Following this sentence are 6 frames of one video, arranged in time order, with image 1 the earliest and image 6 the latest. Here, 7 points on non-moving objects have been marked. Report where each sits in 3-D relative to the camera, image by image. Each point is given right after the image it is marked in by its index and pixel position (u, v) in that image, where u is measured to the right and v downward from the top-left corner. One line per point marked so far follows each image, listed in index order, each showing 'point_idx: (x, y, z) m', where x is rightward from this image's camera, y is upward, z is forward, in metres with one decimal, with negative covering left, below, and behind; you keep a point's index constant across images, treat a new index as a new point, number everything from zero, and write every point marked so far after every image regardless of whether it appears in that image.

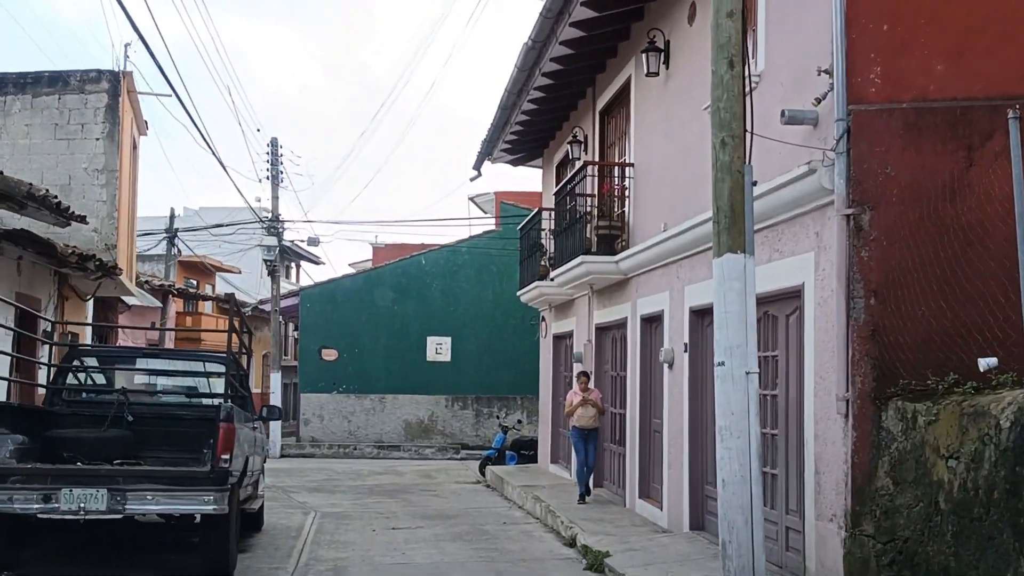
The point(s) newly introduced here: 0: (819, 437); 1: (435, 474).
0: (+1.6, -0.8, +6.3) m
1: (-1.2, -2.9, +19.0) m
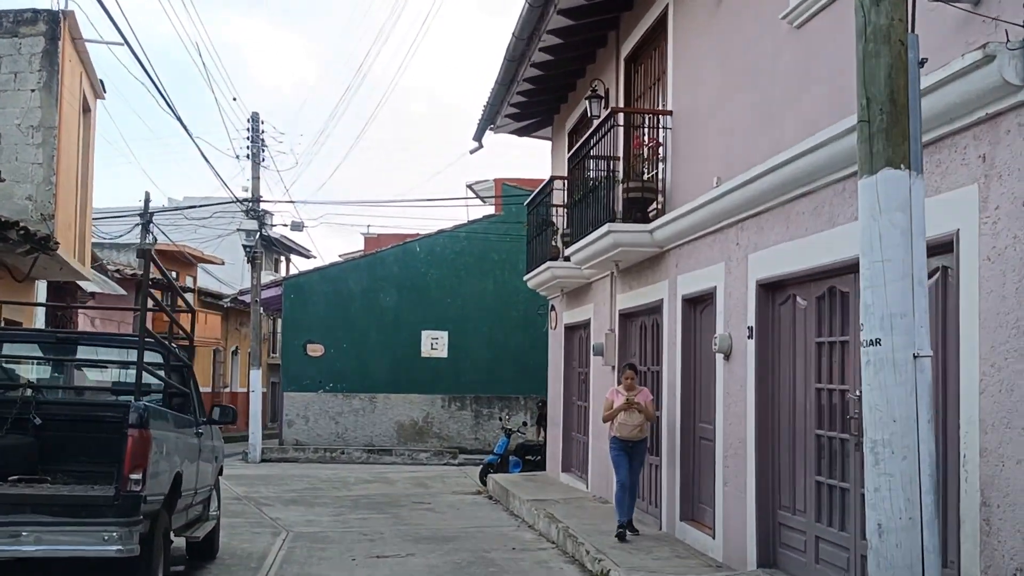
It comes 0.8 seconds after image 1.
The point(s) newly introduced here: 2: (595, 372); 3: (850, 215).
0: (+1.7, -0.6, +4.3) m
1: (-1.1, -2.7, +17.0) m
2: (+0.8, -0.8, +11.9) m
3: (+1.6, +0.3, +5.7) m
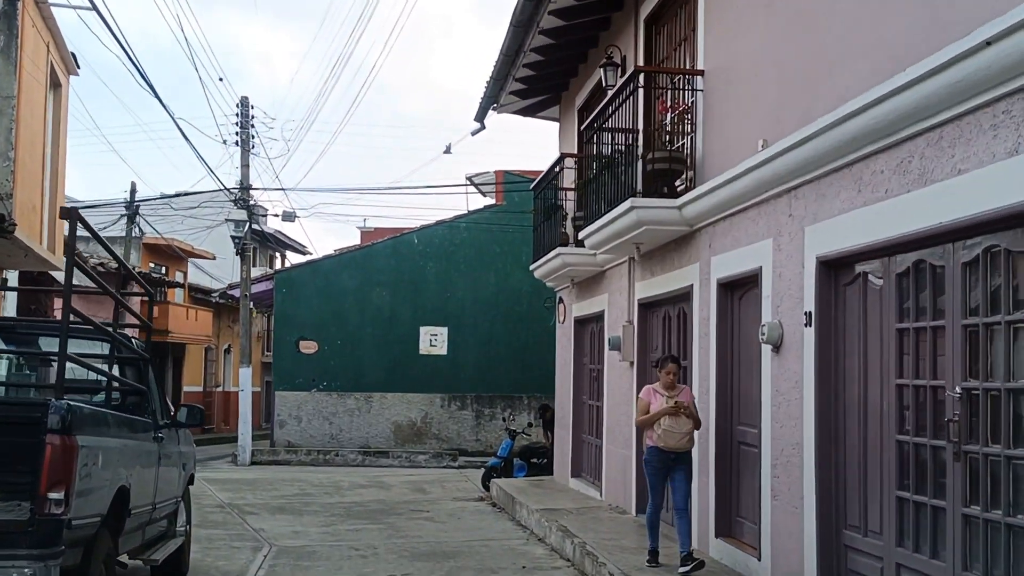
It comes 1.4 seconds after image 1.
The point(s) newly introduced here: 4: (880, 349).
0: (+1.7, -0.5, +3.2) m
1: (-1.1, -2.6, +15.9) m
2: (+0.9, -0.7, +10.8) m
3: (+1.7, +0.5, +4.7) m
4: (+1.6, -0.3, +5.4) m
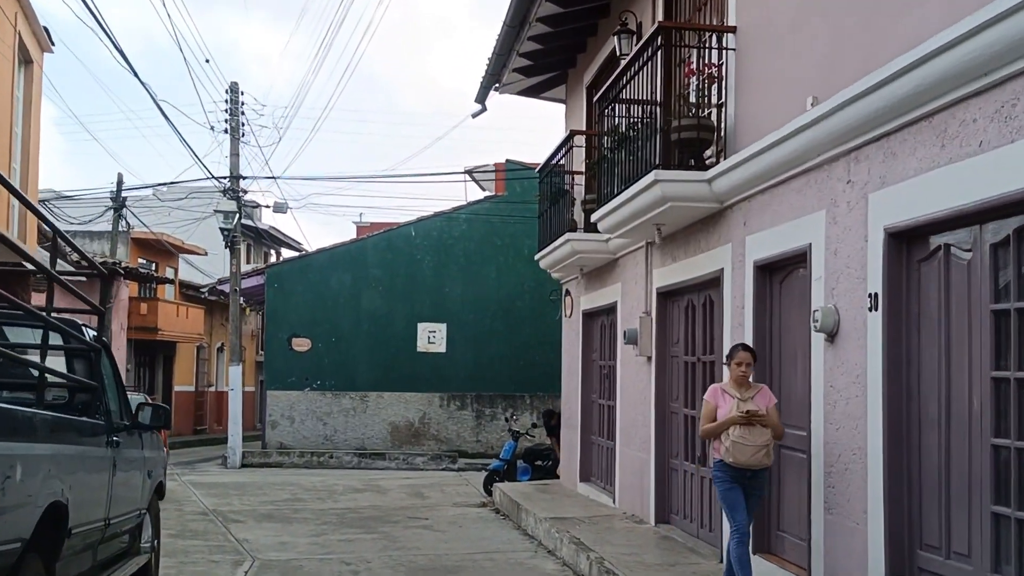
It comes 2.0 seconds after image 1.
0: (+1.8, -0.4, +2.3) m
1: (-1.0, -2.5, +15.0) m
2: (+0.9, -0.6, +9.9) m
3: (+1.7, +0.5, +3.8) m
4: (+1.7, -0.2, +4.5) m
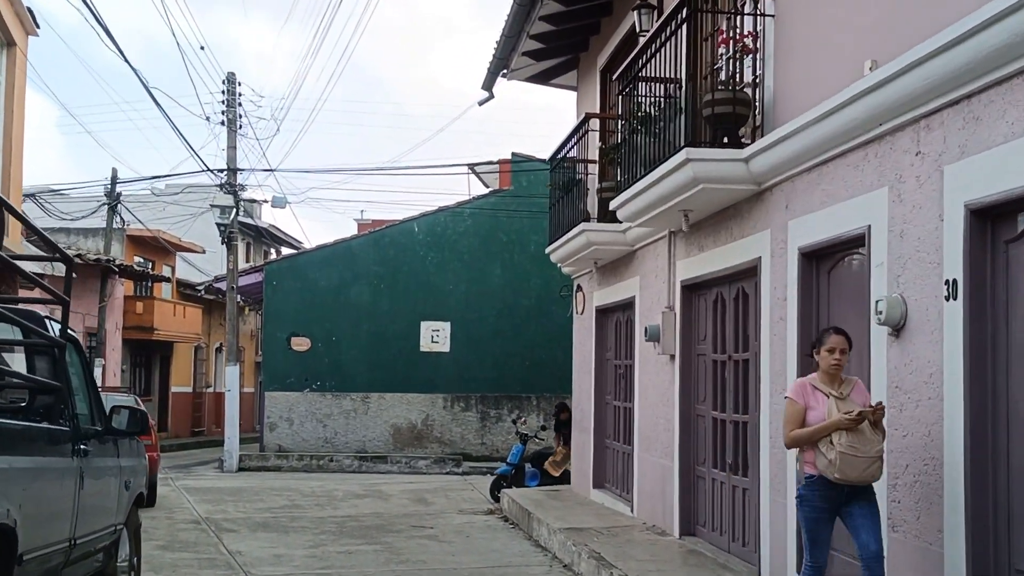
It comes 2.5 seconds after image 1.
0: (+1.9, -0.3, +1.7) m
1: (-0.9, -2.4, +14.3) m
2: (+1.0, -0.6, +9.3) m
3: (+1.8, +0.6, +3.1) m
4: (+1.7, -0.1, +3.8) m
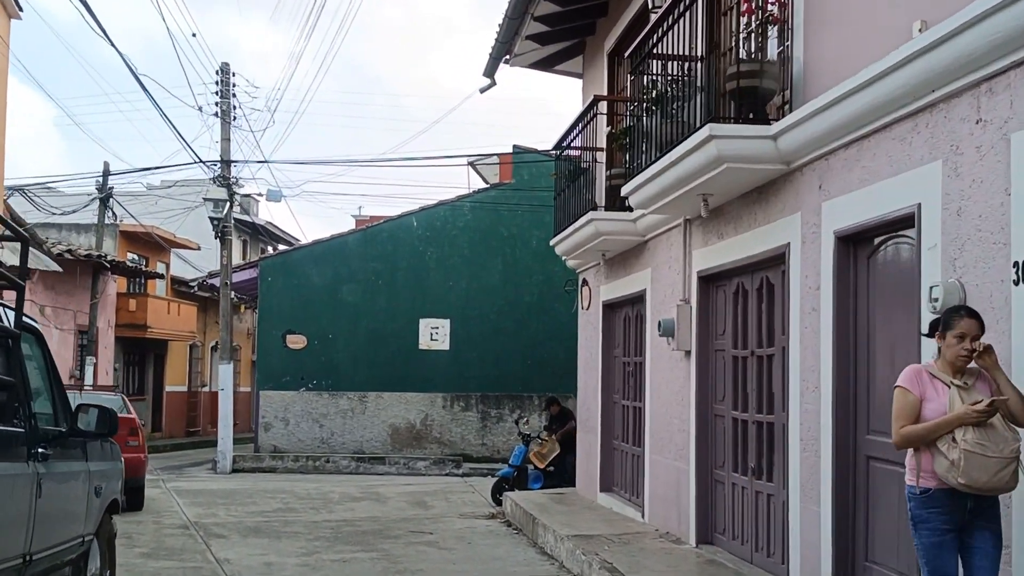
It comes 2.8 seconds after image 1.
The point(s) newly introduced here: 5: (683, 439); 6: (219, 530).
0: (+1.9, -0.3, +1.2) m
1: (-0.9, -2.4, +13.8) m
2: (+1.0, -0.5, +8.7) m
3: (+1.8, +0.6, +2.6) m
4: (+1.8, -0.1, +3.3) m
5: (+1.1, -1.0, +8.0) m
6: (-2.6, -2.1, +10.9) m
